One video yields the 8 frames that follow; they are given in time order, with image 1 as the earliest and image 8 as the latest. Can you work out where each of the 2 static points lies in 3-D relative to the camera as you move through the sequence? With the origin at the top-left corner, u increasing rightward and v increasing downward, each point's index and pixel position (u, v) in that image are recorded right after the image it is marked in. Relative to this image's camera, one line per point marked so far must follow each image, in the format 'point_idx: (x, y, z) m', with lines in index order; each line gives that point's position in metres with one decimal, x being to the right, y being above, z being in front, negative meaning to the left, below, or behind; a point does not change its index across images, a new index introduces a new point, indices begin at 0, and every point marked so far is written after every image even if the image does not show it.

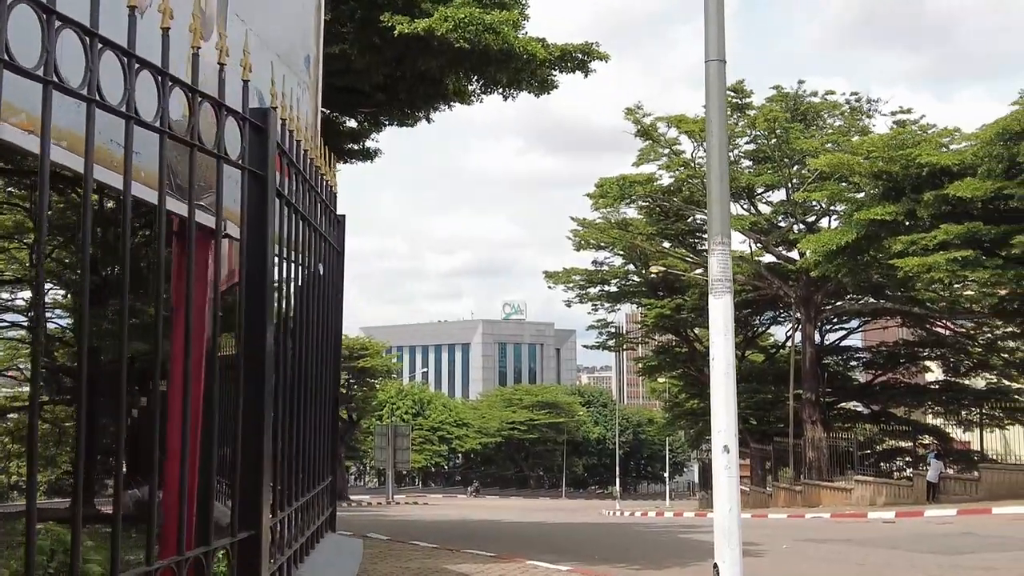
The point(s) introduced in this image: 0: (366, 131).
0: (-2.4, +2.6, +17.0) m
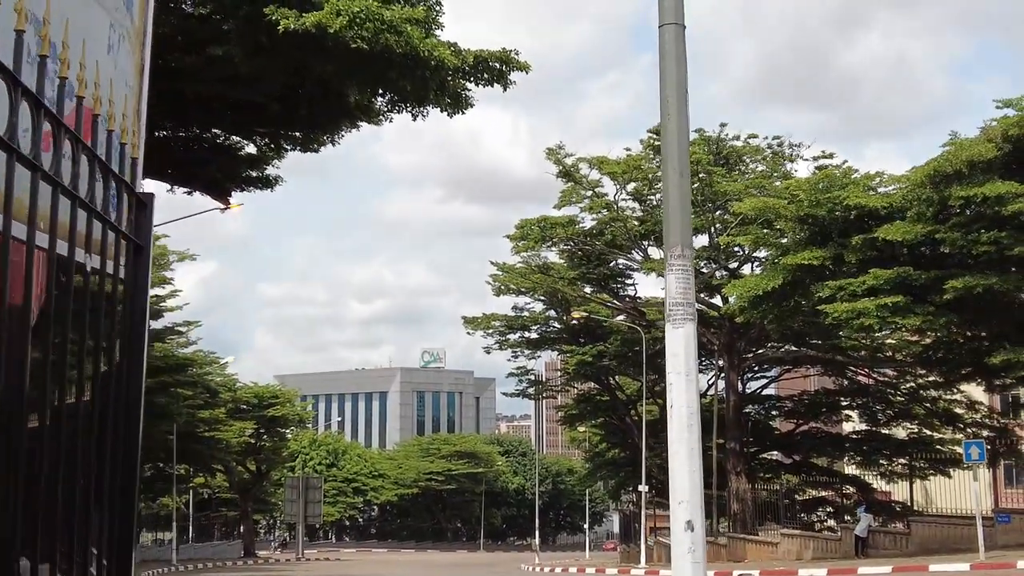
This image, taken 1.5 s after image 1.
0: (-3.7, +2.0, +15.5) m
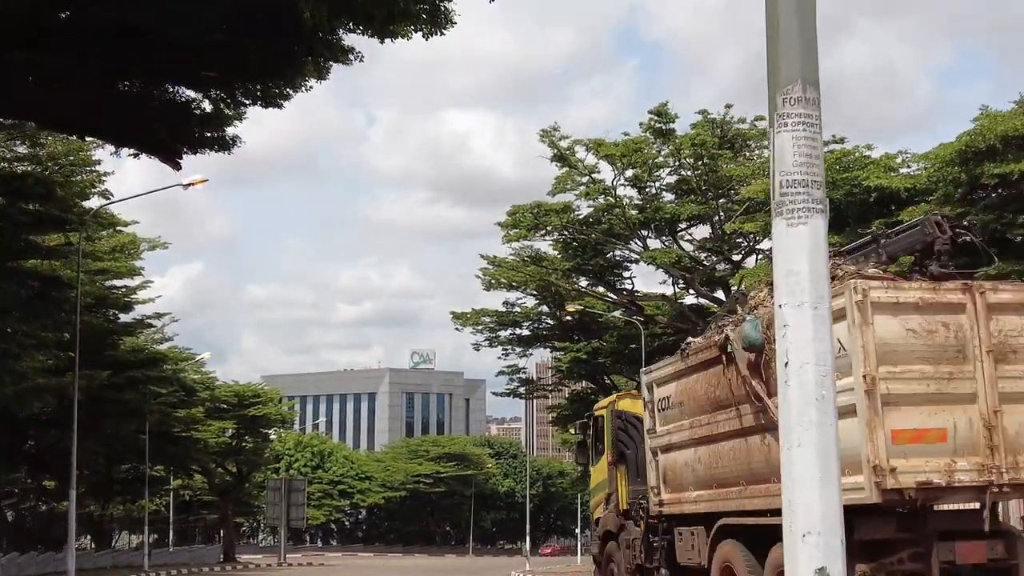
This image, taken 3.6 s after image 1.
0: (-3.8, +2.3, +13.6) m
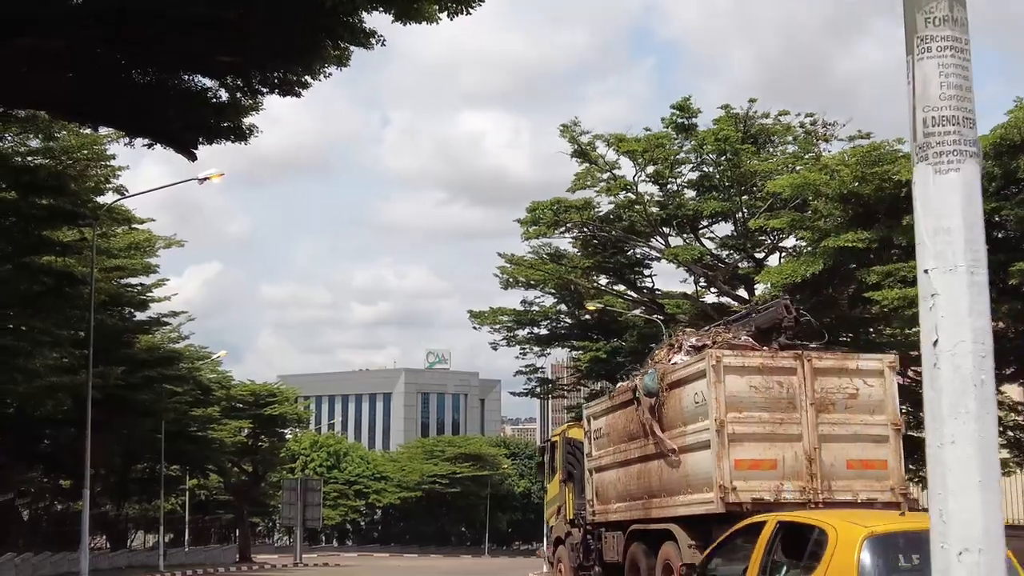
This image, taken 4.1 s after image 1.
0: (-3.5, +2.4, +13.2) m
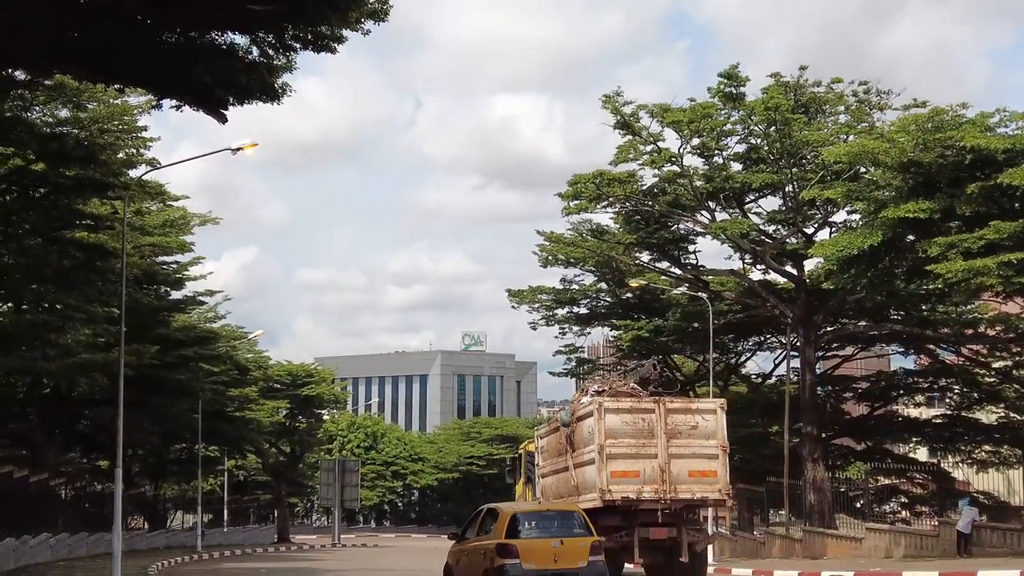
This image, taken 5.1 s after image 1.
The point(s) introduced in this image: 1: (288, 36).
0: (-2.9, +2.7, +12.5) m
1: (-2.6, +2.9, +11.9) m
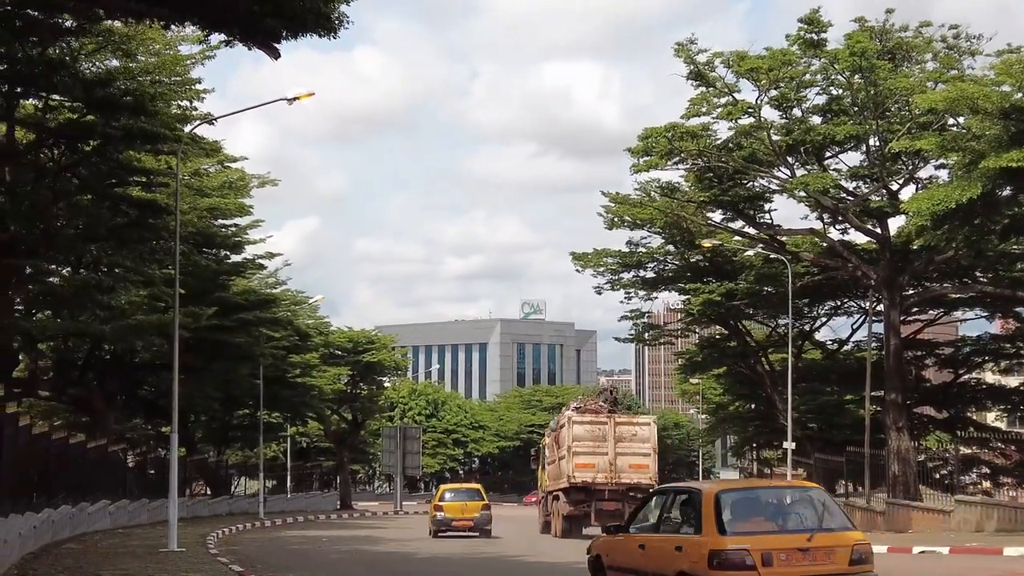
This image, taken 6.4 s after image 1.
0: (-2.0, +3.3, +11.4) m
1: (-1.8, +3.5, +10.8) m
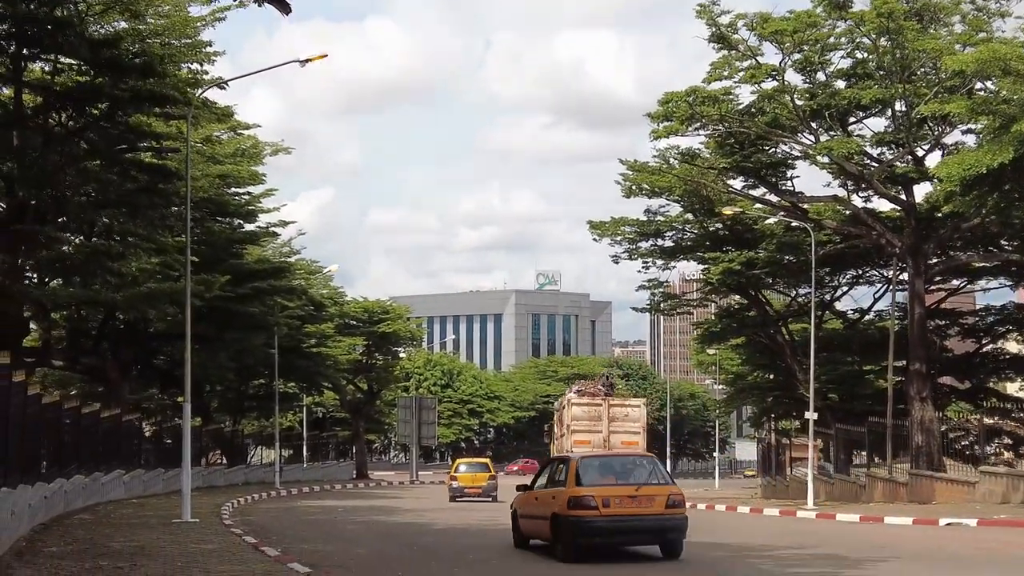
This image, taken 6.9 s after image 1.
0: (-1.8, +3.7, +11.0) m
1: (-1.6, +3.8, +10.3) m
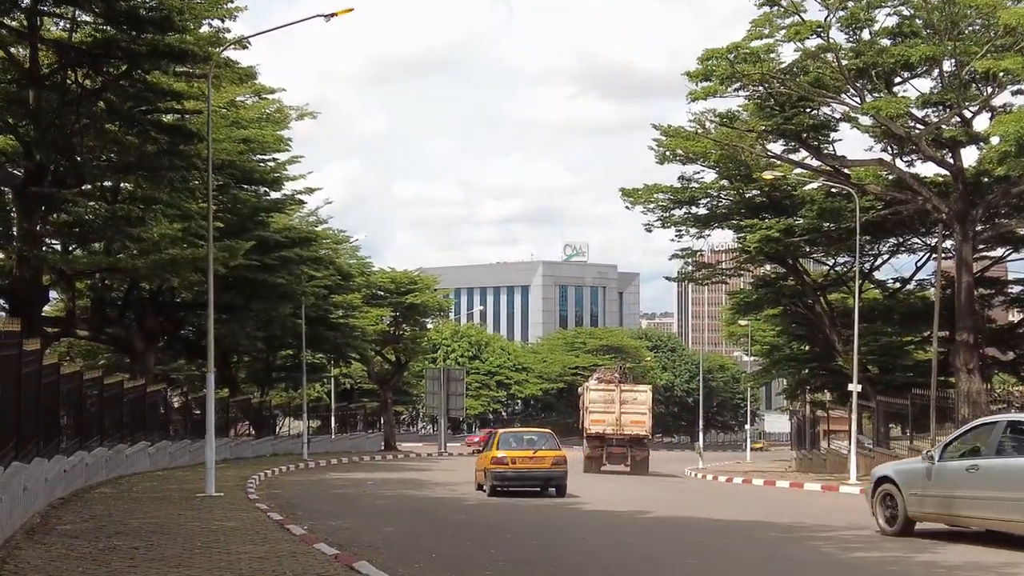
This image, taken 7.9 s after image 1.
0: (-1.4, +4.0, +10.1) m
1: (-1.2, +4.2, +9.5) m
